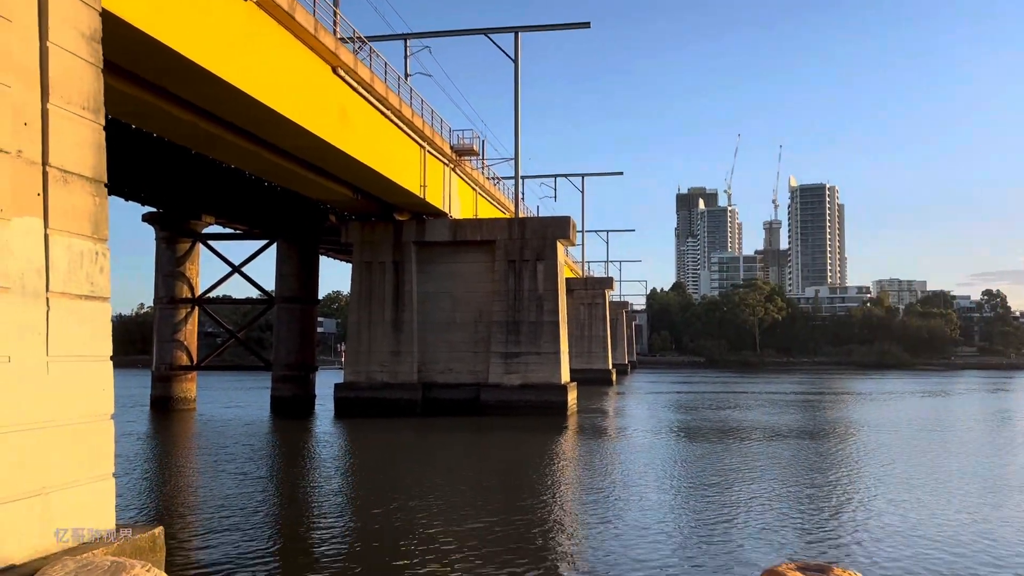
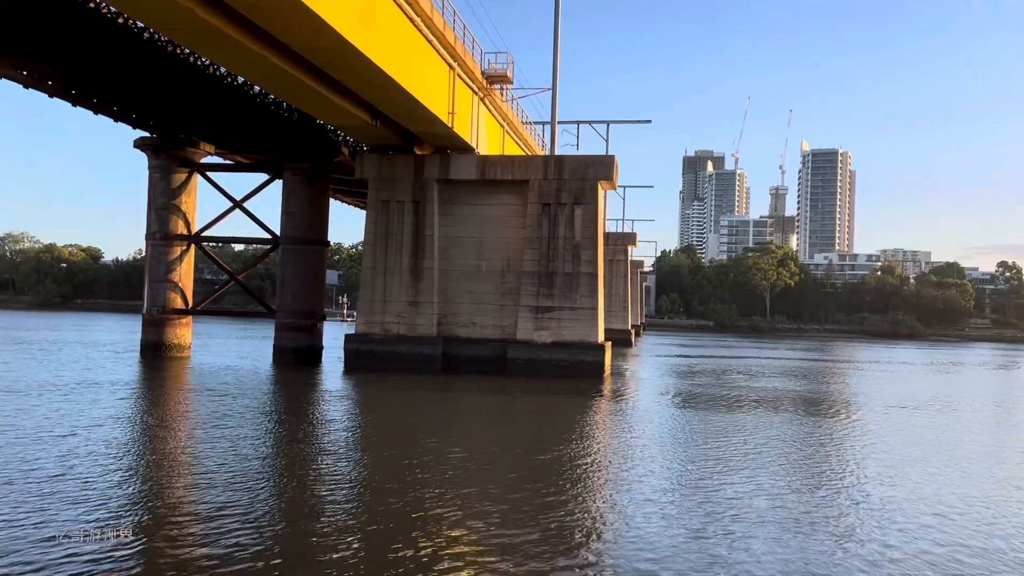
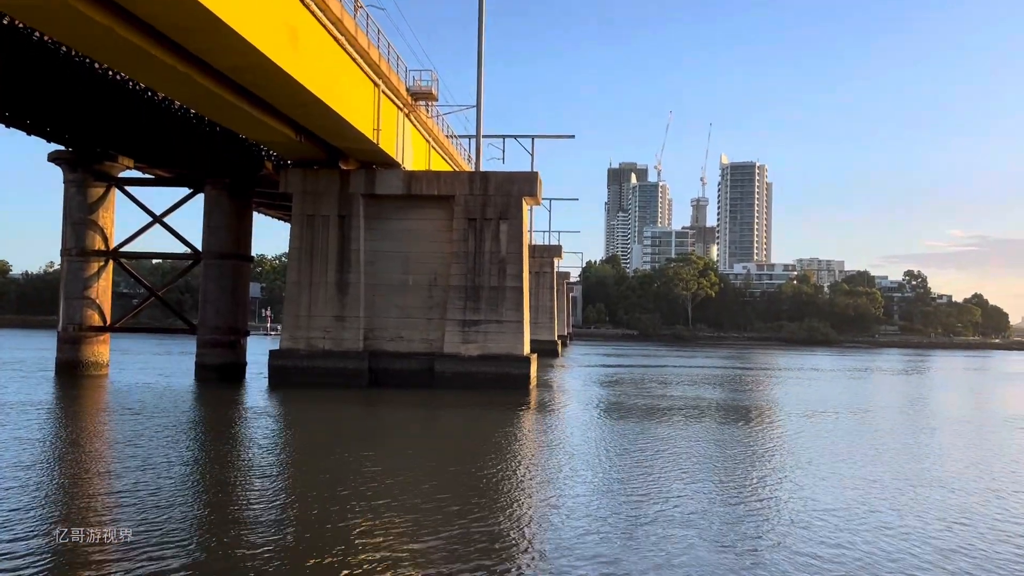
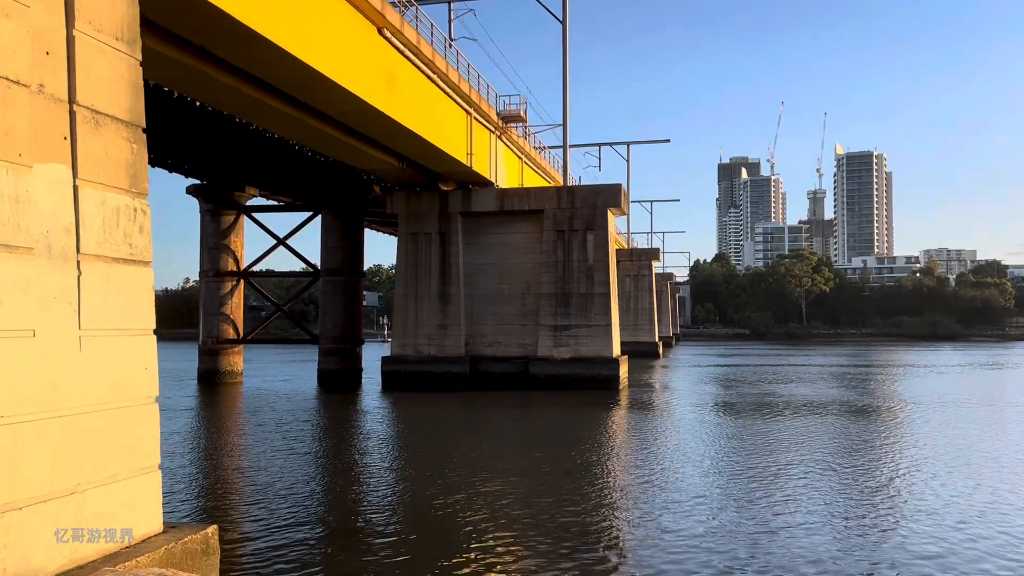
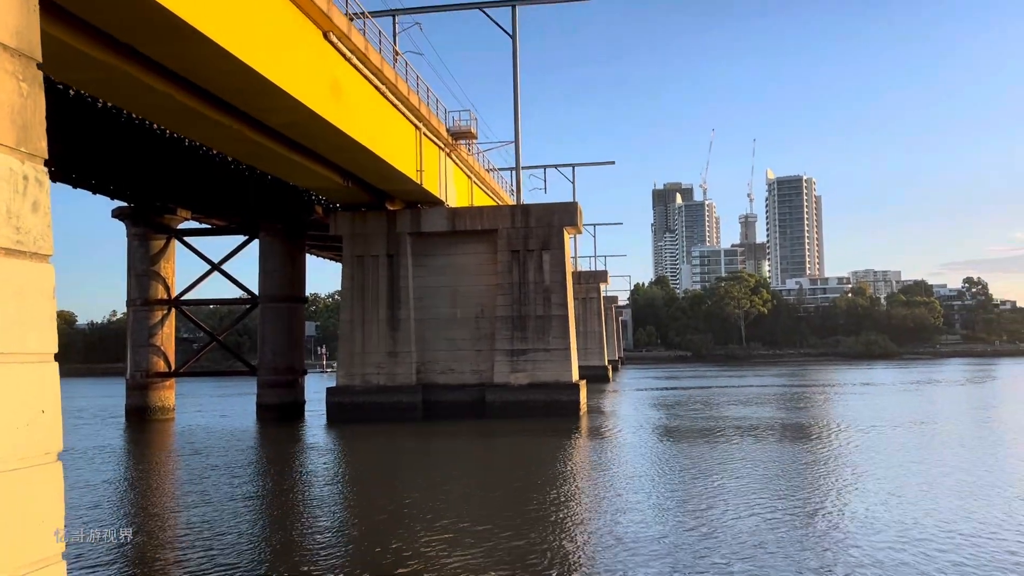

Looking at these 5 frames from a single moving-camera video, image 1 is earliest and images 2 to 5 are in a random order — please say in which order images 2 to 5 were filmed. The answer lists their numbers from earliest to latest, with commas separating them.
4, 5, 3, 2
